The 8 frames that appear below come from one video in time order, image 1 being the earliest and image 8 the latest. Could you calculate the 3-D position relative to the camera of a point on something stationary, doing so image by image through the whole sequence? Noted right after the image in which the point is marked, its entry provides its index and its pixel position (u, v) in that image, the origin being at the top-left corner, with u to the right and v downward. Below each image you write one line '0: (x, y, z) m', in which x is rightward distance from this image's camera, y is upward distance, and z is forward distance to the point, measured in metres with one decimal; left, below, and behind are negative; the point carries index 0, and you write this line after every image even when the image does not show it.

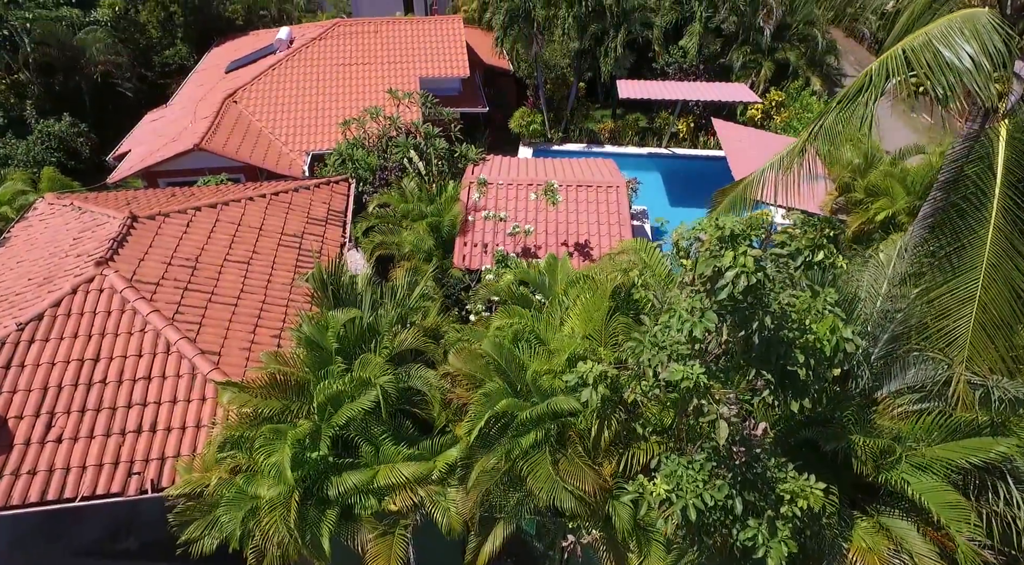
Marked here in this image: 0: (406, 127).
0: (-2.4, +3.4, +16.6) m
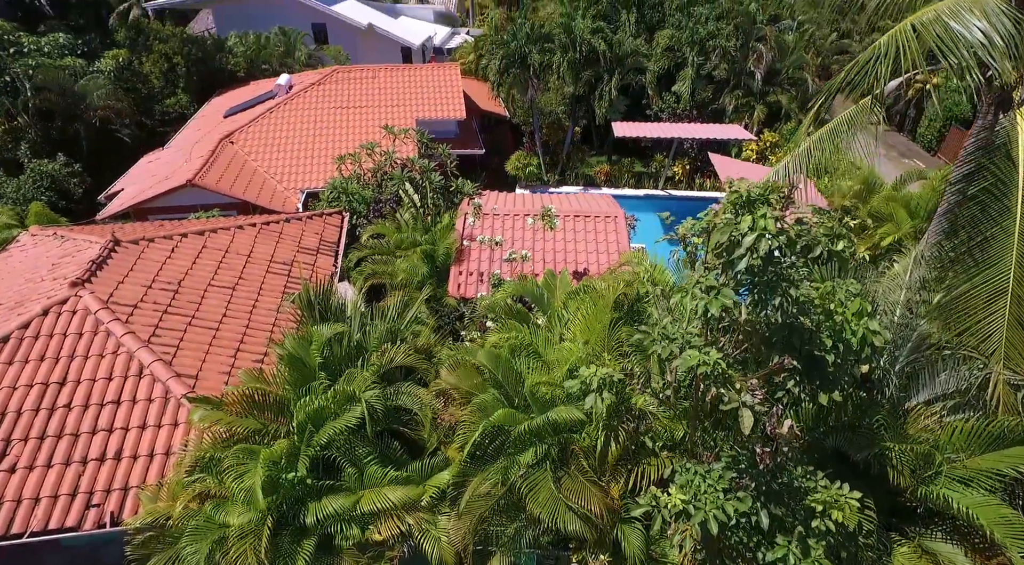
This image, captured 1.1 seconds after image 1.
0: (-2.4, +2.6, +16.3) m
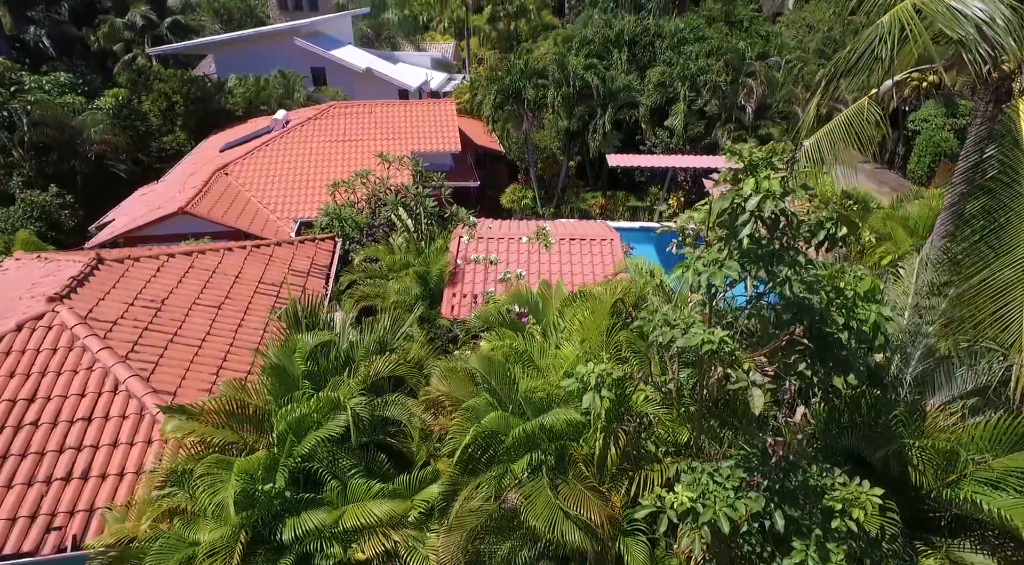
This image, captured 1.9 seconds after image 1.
0: (-2.5, +2.0, +16.1) m
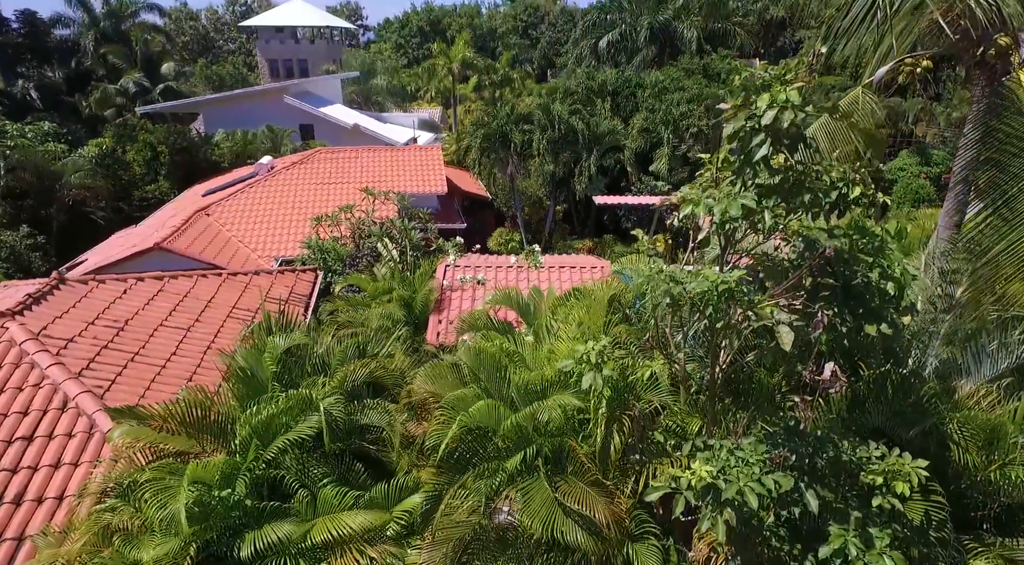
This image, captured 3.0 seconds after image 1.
0: (-2.8, +1.2, +15.5) m
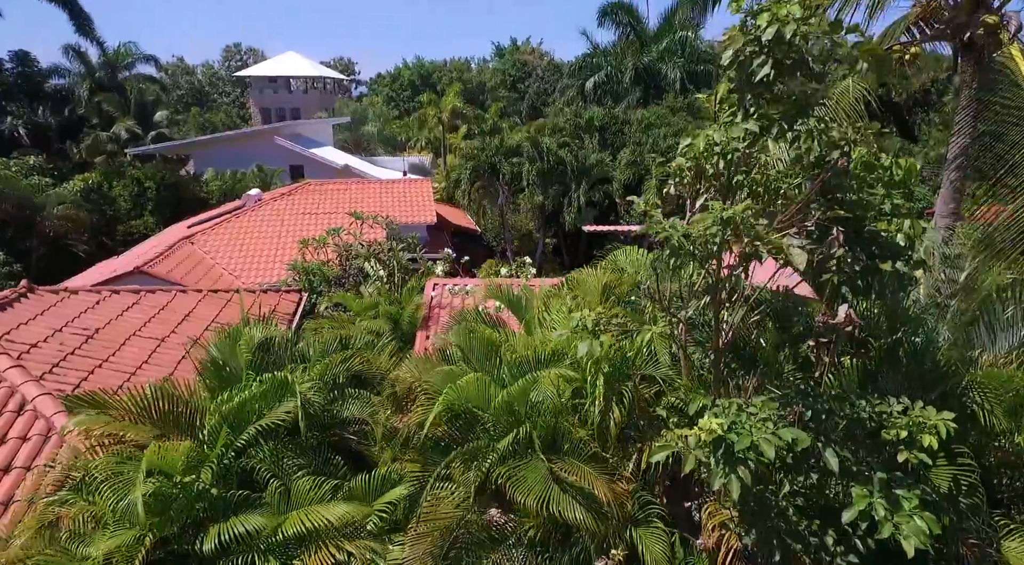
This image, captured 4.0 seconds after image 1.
0: (-3.0, +0.7, +15.2) m
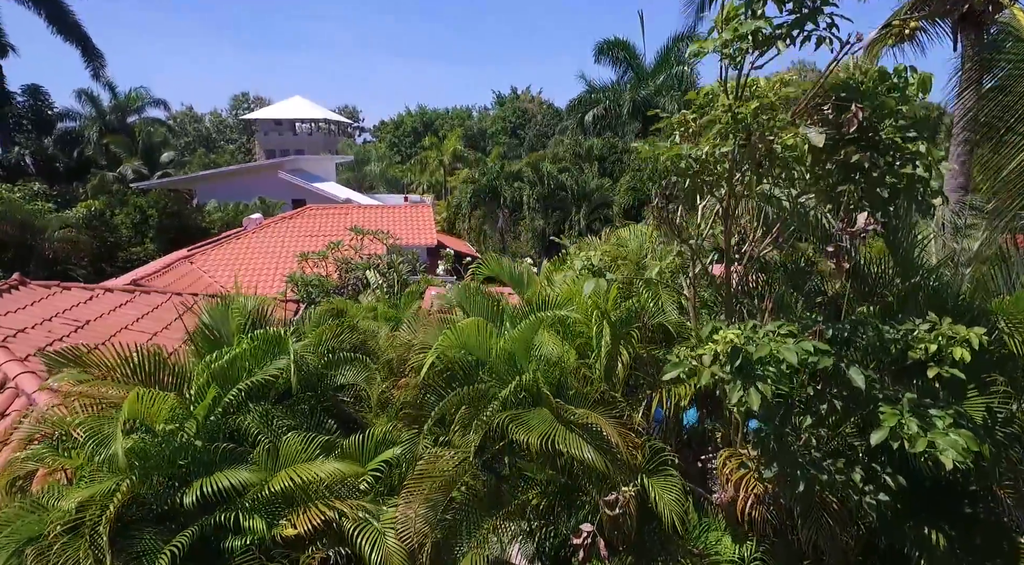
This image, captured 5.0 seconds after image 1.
0: (-2.9, +0.5, +15.0) m
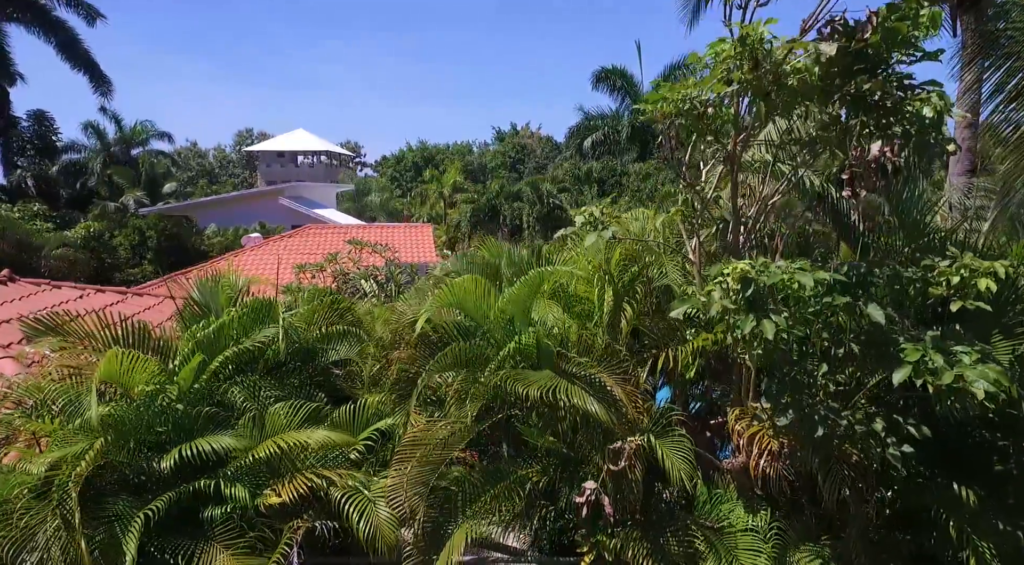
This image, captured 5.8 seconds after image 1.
0: (-3.0, +0.3, +14.8) m
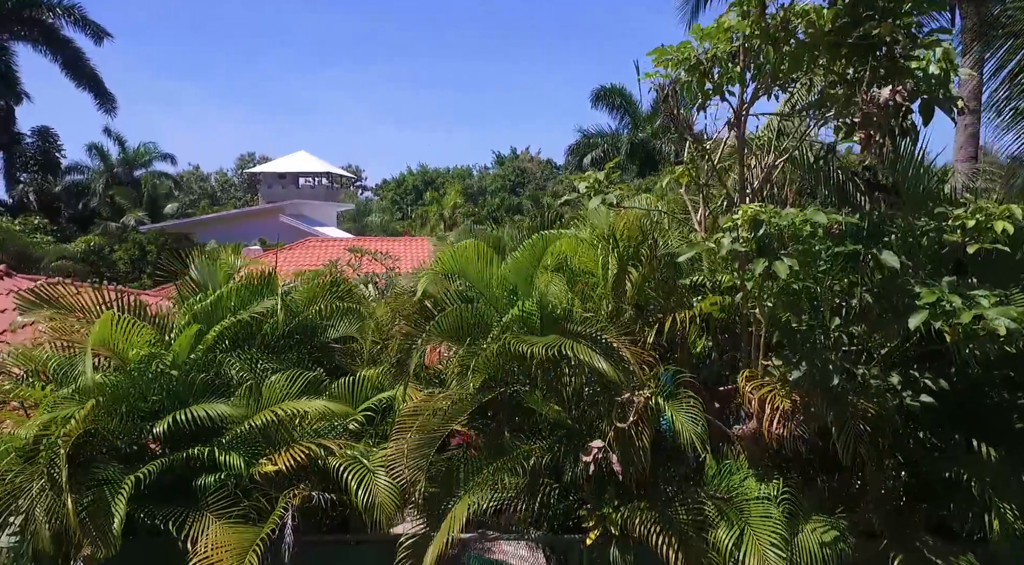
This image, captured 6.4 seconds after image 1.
0: (-2.9, +0.2, +14.6) m
